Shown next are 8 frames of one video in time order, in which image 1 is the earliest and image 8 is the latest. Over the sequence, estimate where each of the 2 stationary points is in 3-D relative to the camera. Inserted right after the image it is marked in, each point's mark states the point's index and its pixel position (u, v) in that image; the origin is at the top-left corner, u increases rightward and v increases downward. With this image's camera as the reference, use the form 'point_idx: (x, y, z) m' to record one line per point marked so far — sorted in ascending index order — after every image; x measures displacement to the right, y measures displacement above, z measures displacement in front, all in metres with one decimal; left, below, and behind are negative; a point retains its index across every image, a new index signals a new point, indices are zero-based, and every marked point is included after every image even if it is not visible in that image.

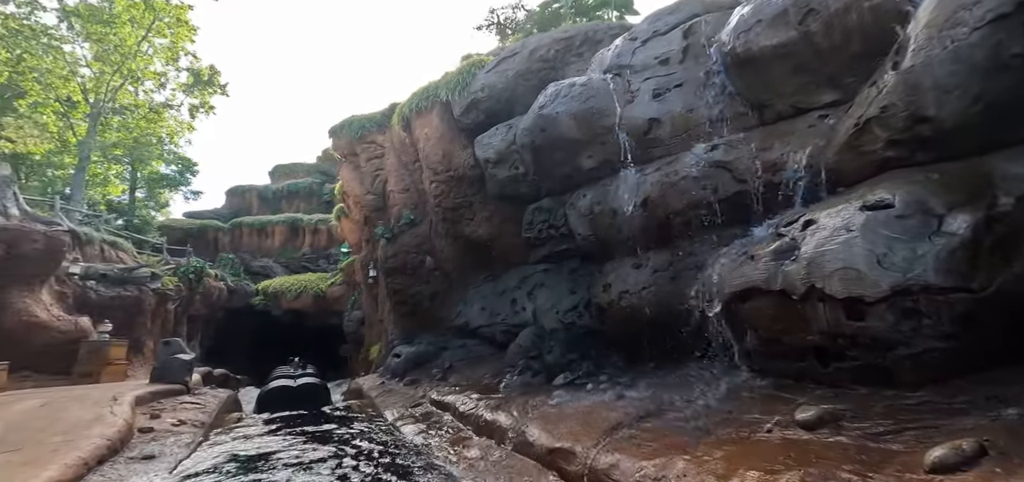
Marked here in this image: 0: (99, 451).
0: (-4.8, -2.4, +5.1) m
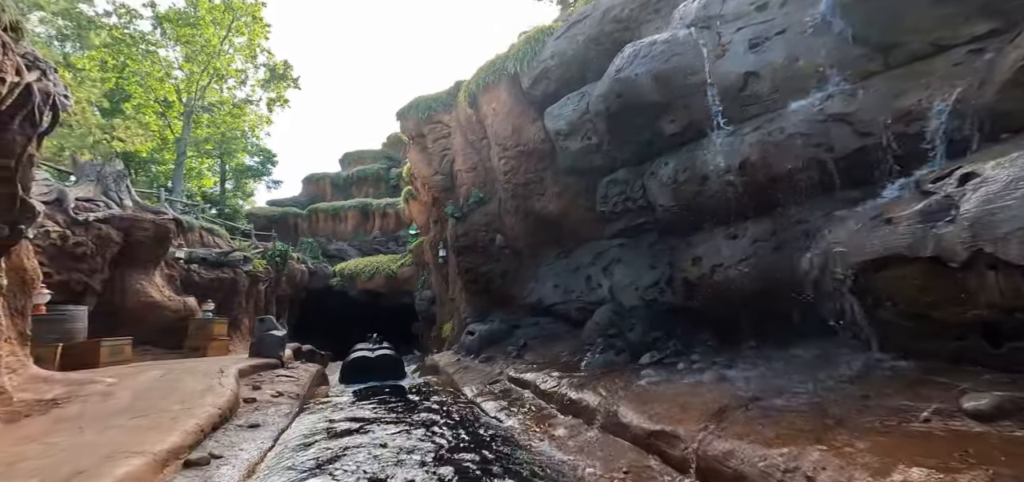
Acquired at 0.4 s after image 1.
0: (-3.7, -2.2, +5.4) m
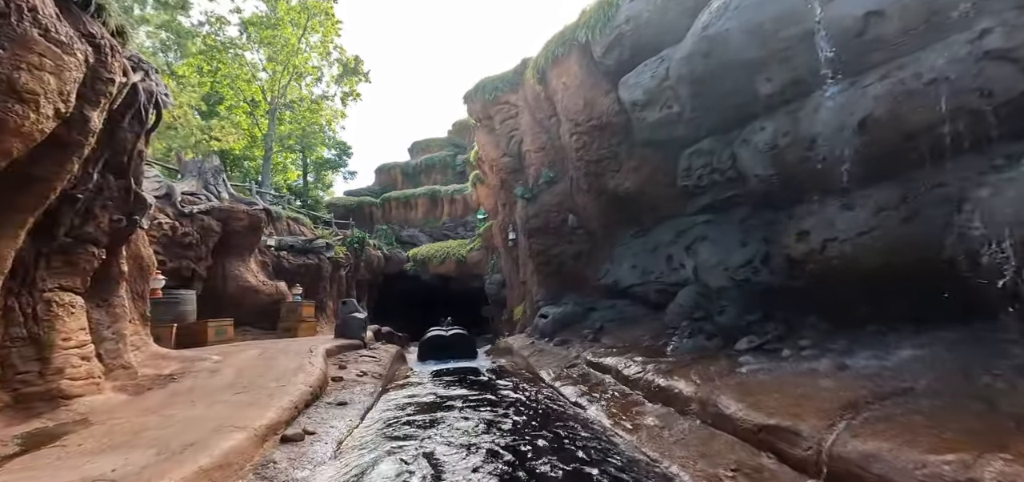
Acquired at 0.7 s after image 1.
0: (-2.7, -2.0, +5.6) m
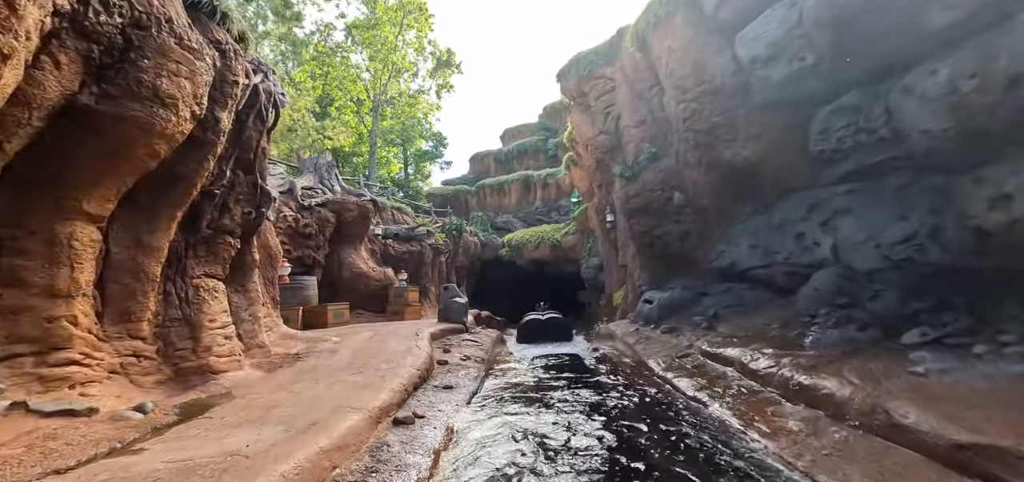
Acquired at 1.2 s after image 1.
0: (-1.3, -1.8, +5.7) m
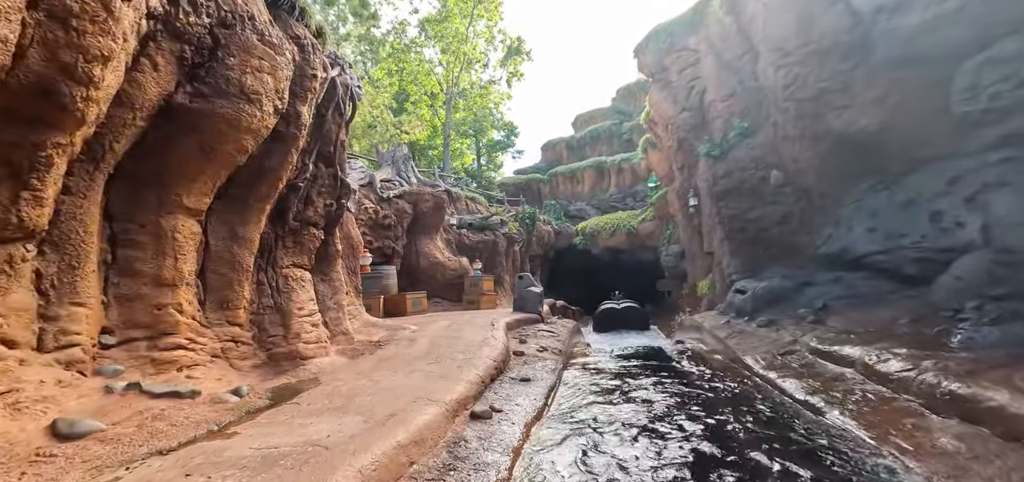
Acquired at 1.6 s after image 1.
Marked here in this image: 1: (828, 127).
0: (-0.3, -1.7, +5.6) m
1: (+6.2, +2.3, +8.5) m
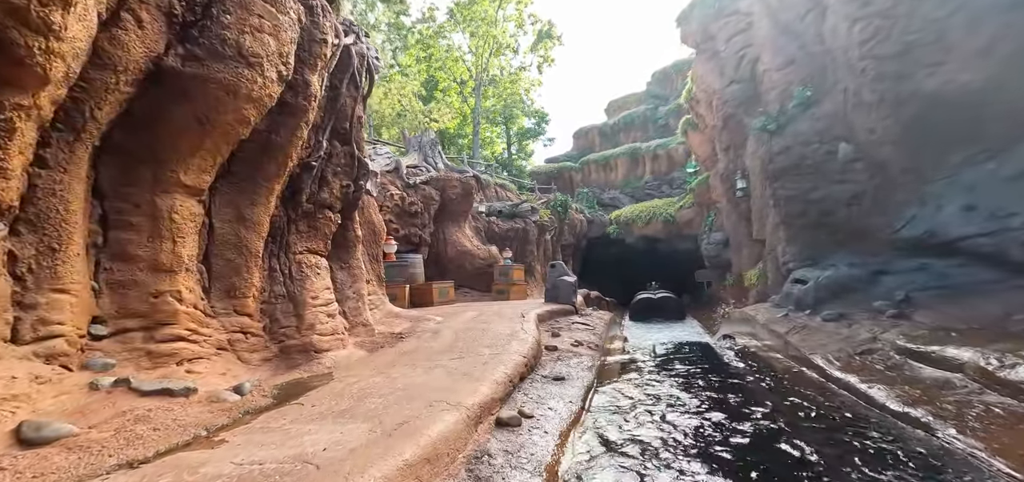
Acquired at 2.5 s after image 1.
0: (+0.1, -1.4, +5.0) m
1: (+6.7, +2.6, +7.4) m
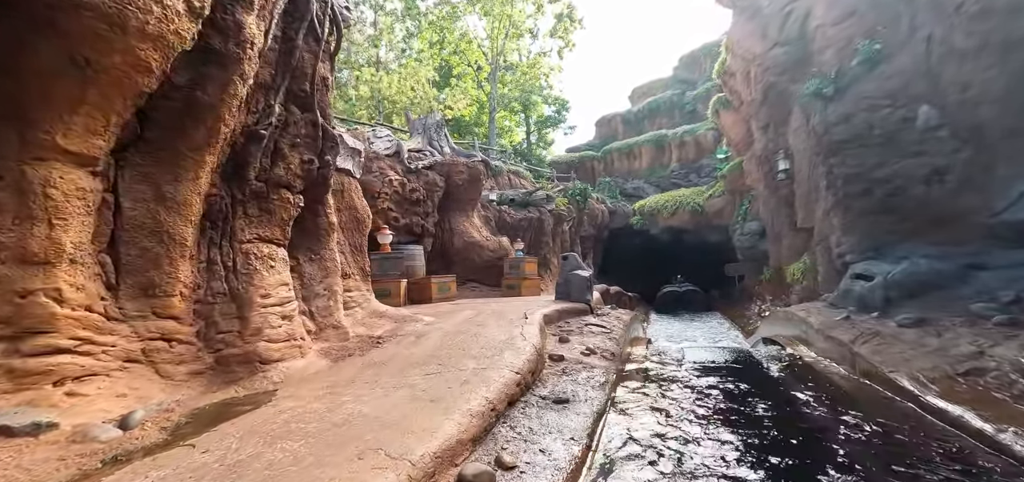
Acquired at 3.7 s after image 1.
0: (0.0, -1.3, +3.9) m
1: (+6.7, +2.7, +5.9) m
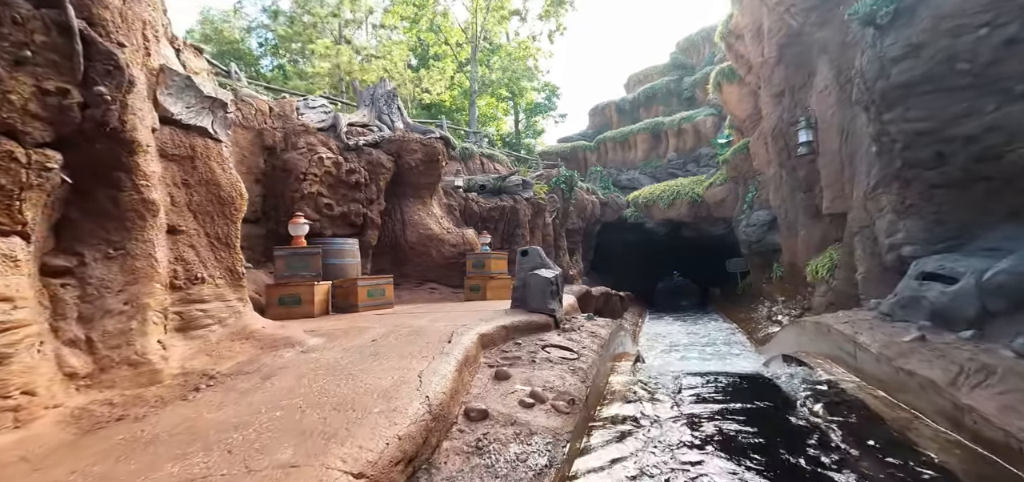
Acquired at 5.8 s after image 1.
0: (-0.8, -1.2, +1.9) m
1: (+5.9, +2.9, +3.9) m
